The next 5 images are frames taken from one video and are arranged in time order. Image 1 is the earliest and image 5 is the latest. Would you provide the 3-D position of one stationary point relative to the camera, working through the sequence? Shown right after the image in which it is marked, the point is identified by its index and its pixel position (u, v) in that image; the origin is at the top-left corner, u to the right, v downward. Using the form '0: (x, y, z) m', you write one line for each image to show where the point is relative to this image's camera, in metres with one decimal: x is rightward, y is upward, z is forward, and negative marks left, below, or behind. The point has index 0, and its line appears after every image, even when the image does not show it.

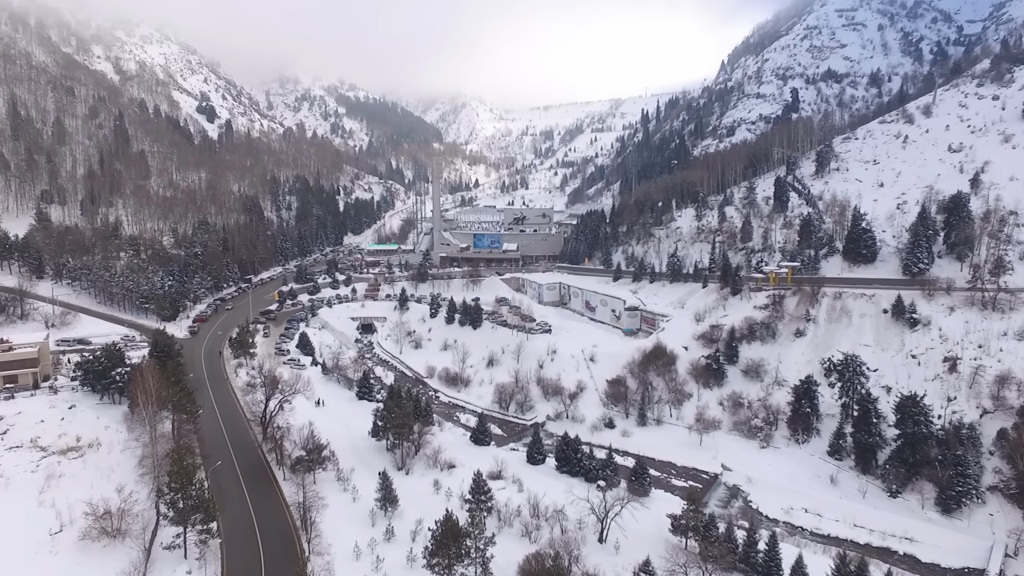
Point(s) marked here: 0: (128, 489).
0: (-9.6, -5.1, +16.3) m
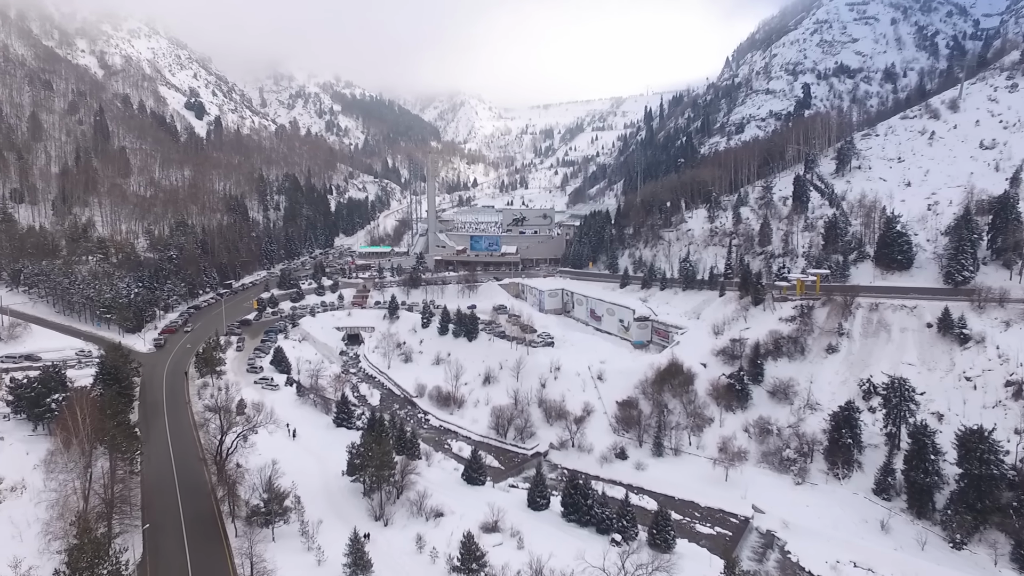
0: (-9.7, -5.5, +13.2) m
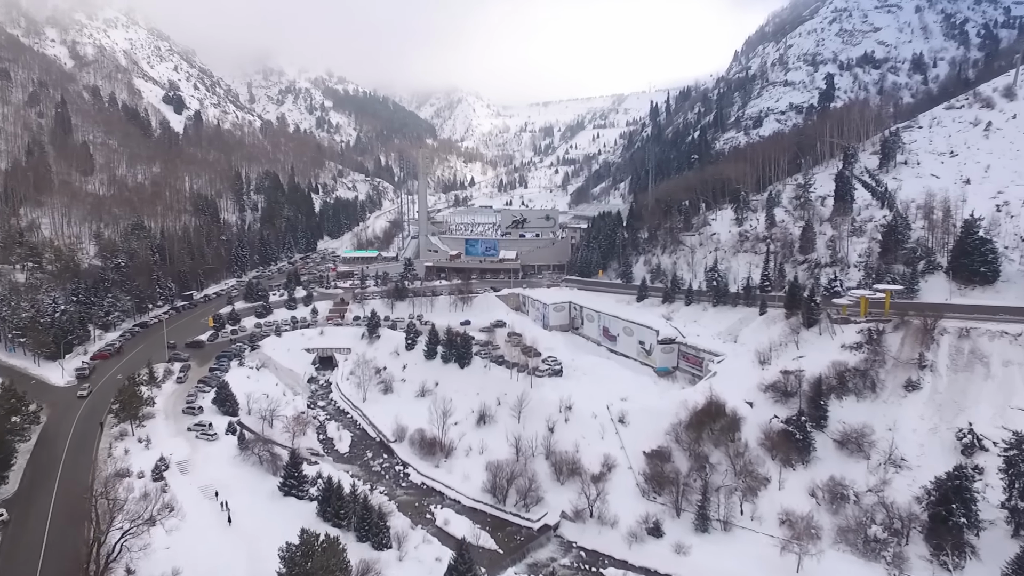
0: (-9.6, -6.2, +7.9) m
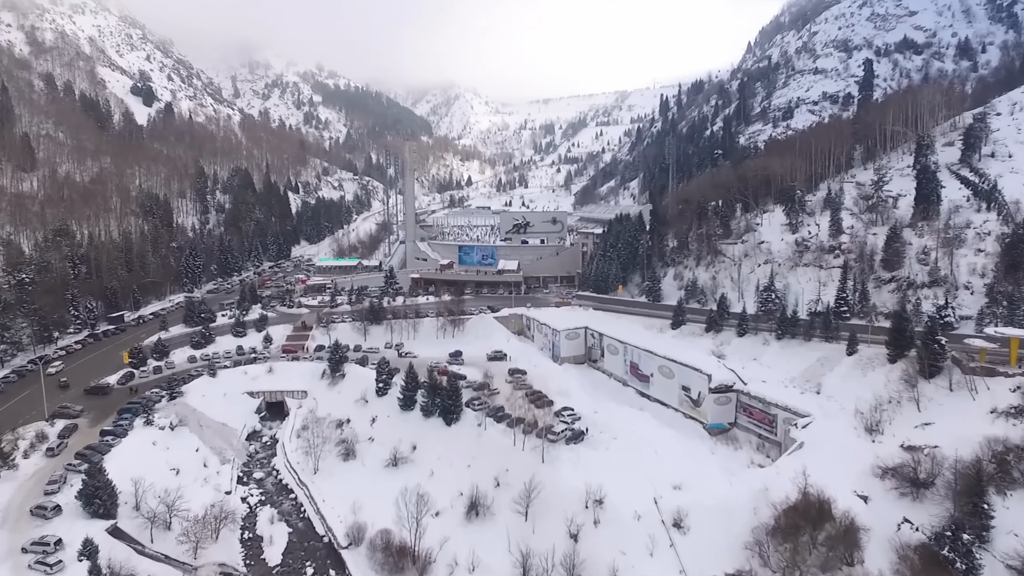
0: (-9.5, -7.1, +1.0) m
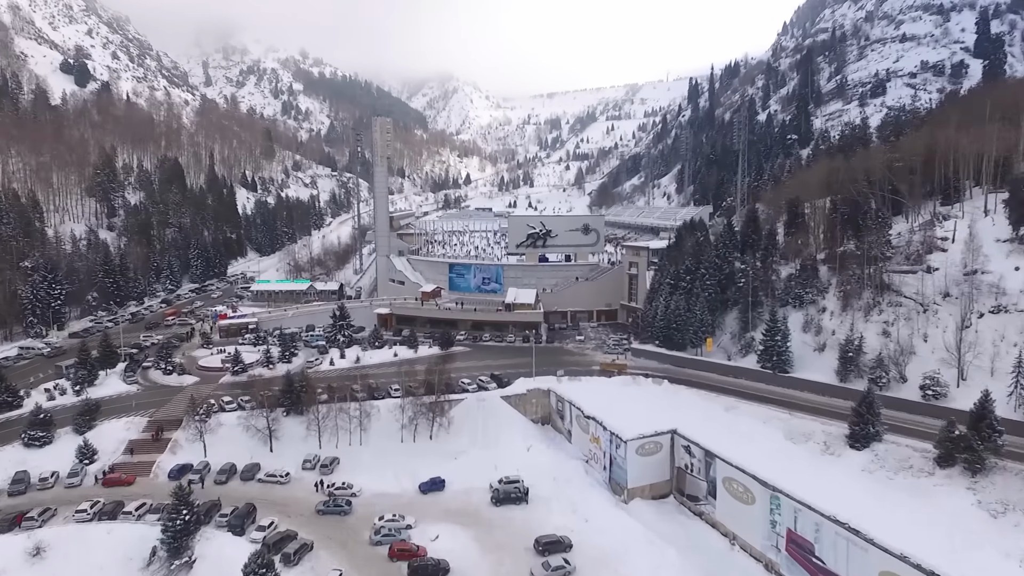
0: (-8.9, -8.7, -12.0) m
